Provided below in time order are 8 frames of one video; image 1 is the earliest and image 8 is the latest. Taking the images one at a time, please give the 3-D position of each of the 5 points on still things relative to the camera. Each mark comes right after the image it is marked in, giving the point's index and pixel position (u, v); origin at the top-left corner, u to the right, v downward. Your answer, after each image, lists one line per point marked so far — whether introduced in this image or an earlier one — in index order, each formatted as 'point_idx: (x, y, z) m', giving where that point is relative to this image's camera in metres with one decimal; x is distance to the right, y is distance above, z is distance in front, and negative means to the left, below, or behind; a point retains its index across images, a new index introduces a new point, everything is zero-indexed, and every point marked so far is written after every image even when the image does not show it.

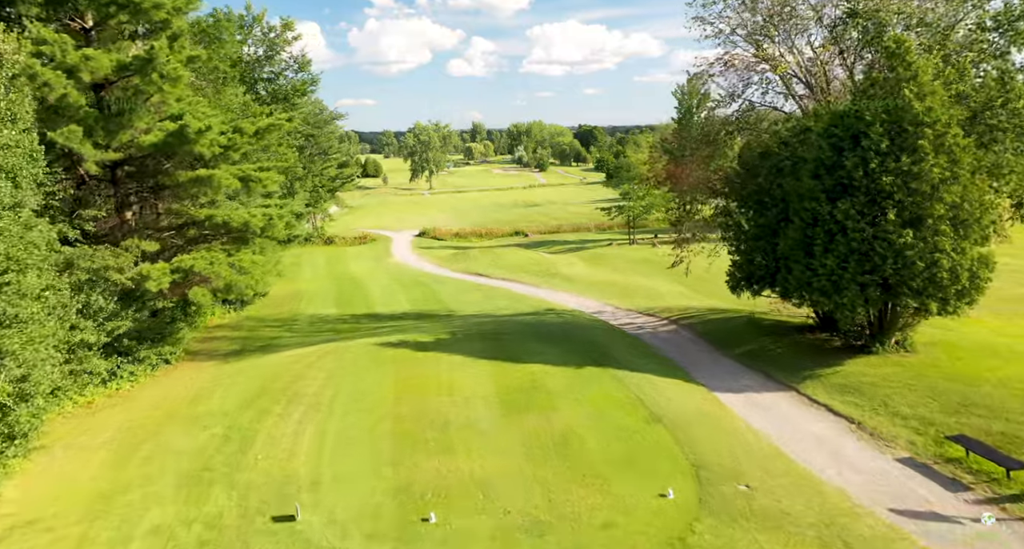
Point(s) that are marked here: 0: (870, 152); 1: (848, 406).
0: (+7.4, +2.5, +13.7) m
1: (+6.4, -2.5, +12.8) m
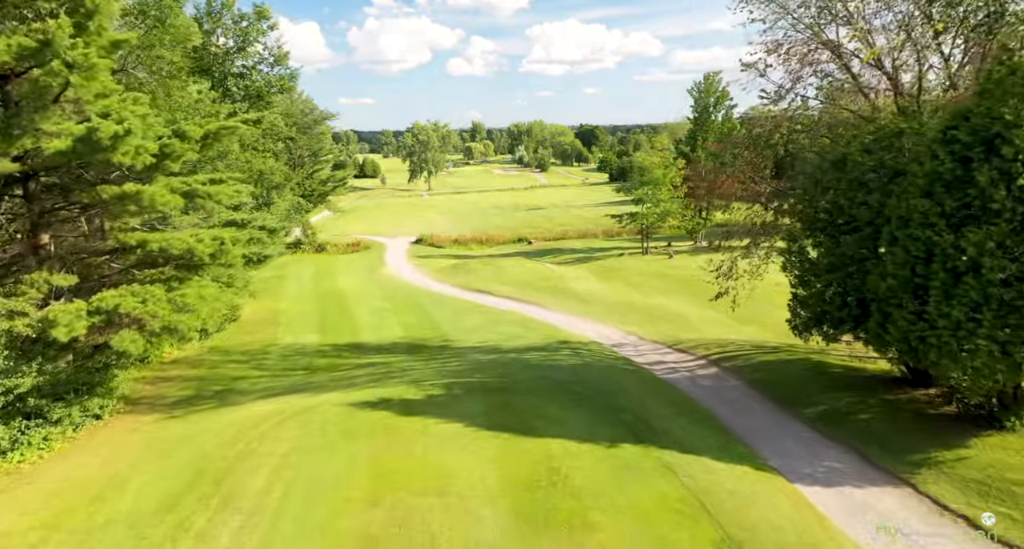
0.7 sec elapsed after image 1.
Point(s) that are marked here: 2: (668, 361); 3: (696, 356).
0: (+7.6, +1.7, +10.1) m
1: (+6.6, -3.4, +9.1) m
2: (+4.5, -2.5, +19.4) m
3: (+5.3, -2.4, +19.2) m
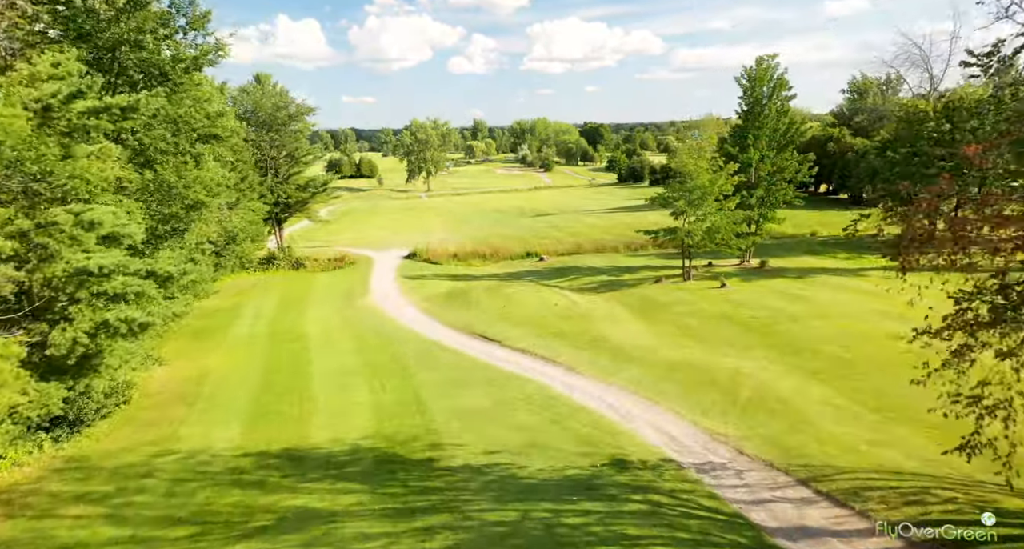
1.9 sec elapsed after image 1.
0: (+8.1, 0.0, +1.6) m
1: (+7.1, -5.0, +0.7) m
2: (+5.1, -4.2, +11.0) m
3: (+5.8, -4.0, +10.8) m
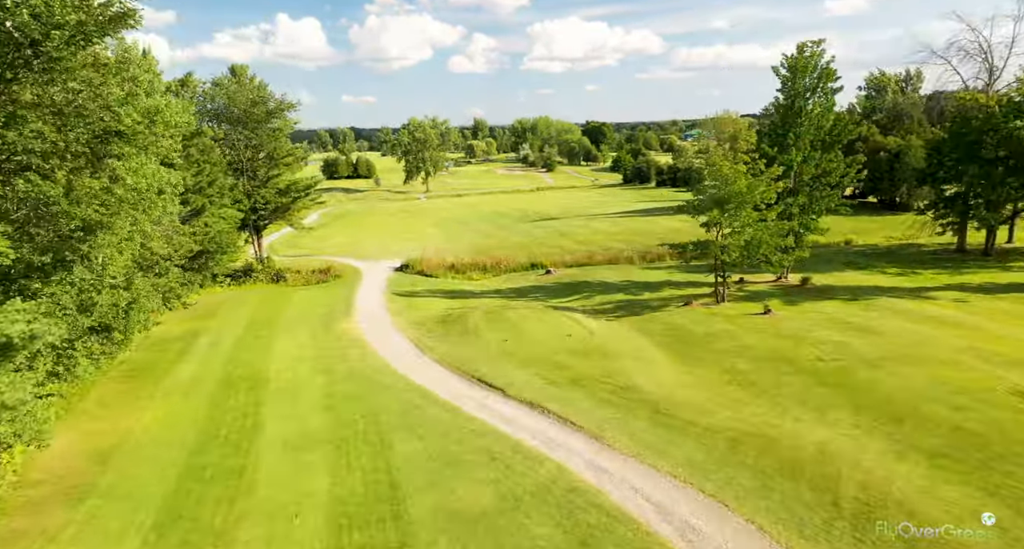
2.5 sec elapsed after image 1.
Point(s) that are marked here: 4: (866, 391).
0: (+8.3, -1.0, -3.7) m
1: (+7.3, -6.0, -4.6) m
2: (+5.3, -5.2, +5.8) m
3: (+6.0, -5.0, +5.5) m
4: (+9.7, -3.2, +17.7) m
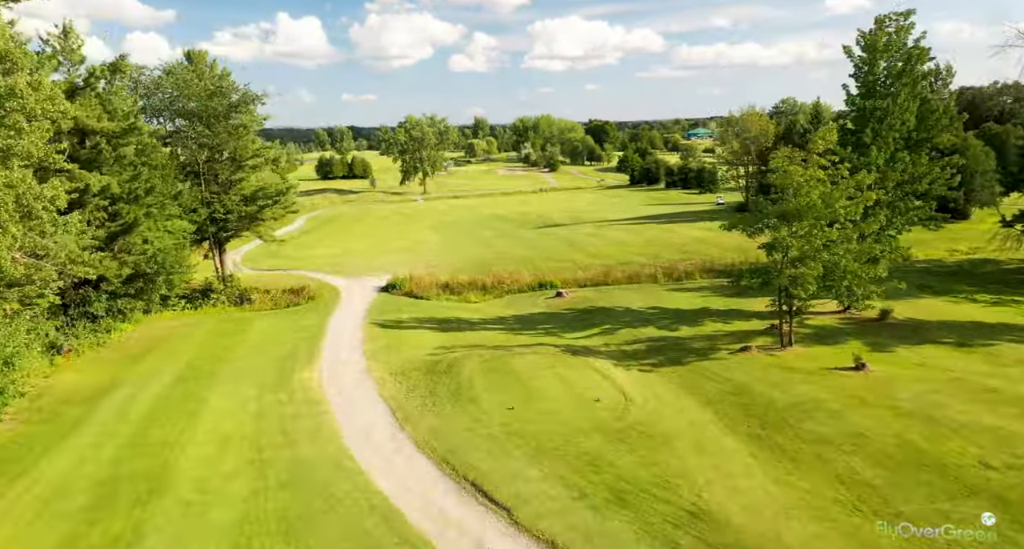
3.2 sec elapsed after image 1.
0: (+8.5, -2.4, -10.7) m
1: (+7.5, -7.4, -11.7) m
2: (+5.5, -6.6, -1.3) m
3: (+6.2, -6.4, -1.6) m
4: (+9.9, -4.6, +10.6) m
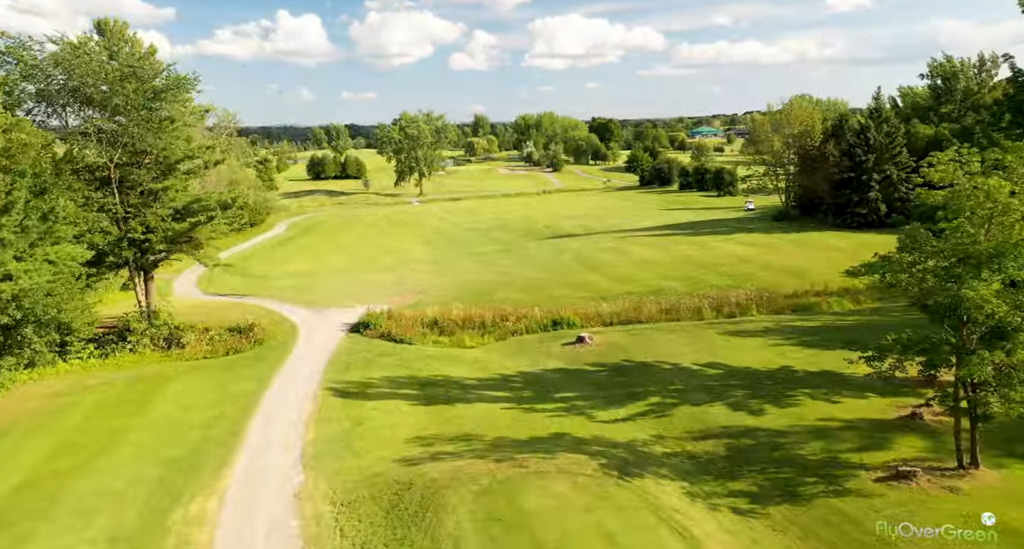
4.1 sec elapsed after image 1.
0: (+8.8, -4.3, -20.1) m
1: (+7.8, -9.3, -21.0) m
2: (+5.7, -8.4, -10.7) m
3: (+6.5, -8.2, -10.9) m
4: (+10.2, -6.4, +1.3) m
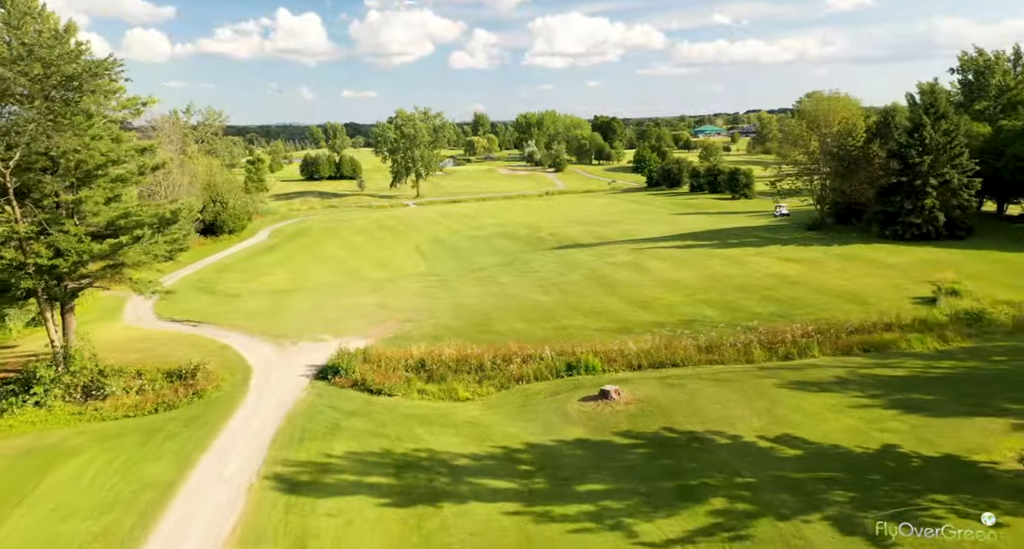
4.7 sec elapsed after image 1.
0: (+8.9, -5.7, -26.7) m
1: (+7.9, -10.7, -27.6) m
2: (+5.9, -9.8, -17.2) m
3: (+6.7, -9.6, -17.5) m
4: (+10.4, -7.7, -5.3) m
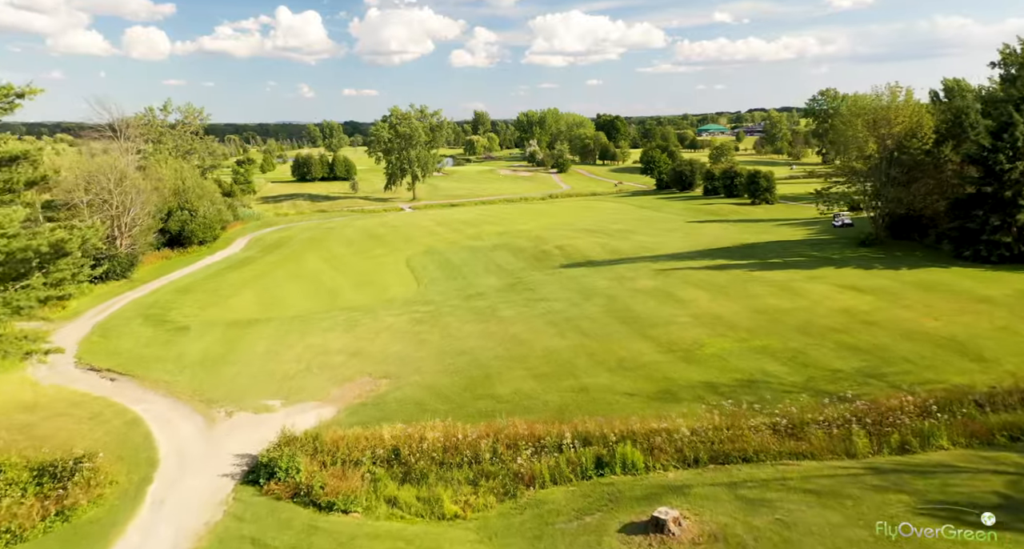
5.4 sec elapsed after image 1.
0: (+9.1, -7.5, -34.6) m
1: (+8.1, -12.6, -35.5) m
2: (+6.1, -11.6, -25.1) m
3: (+6.9, -11.5, -25.4) m
4: (+10.6, -9.6, -13.2) m
